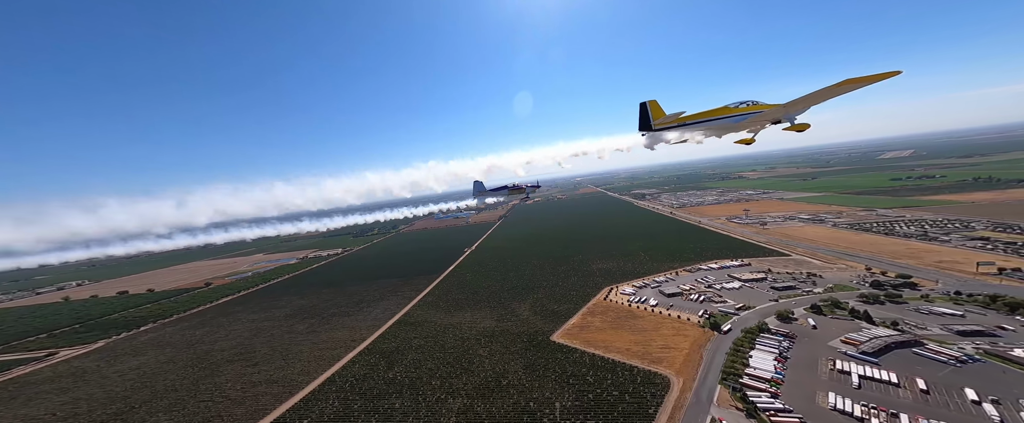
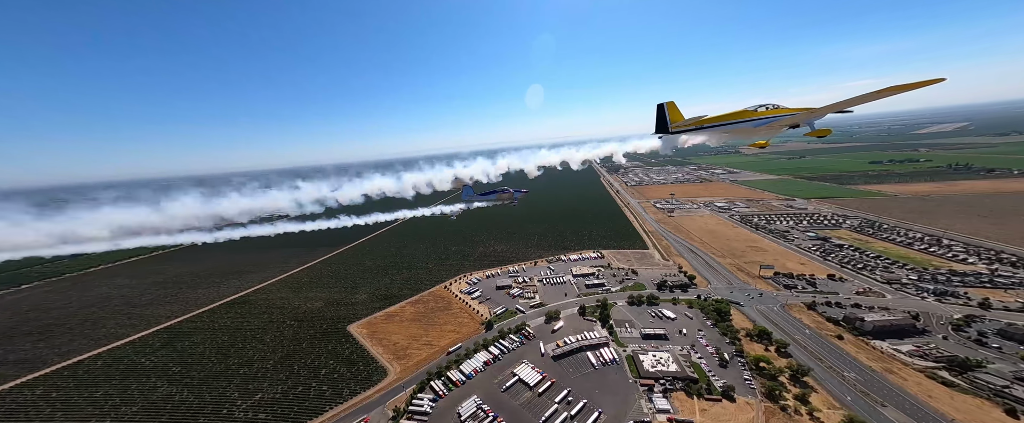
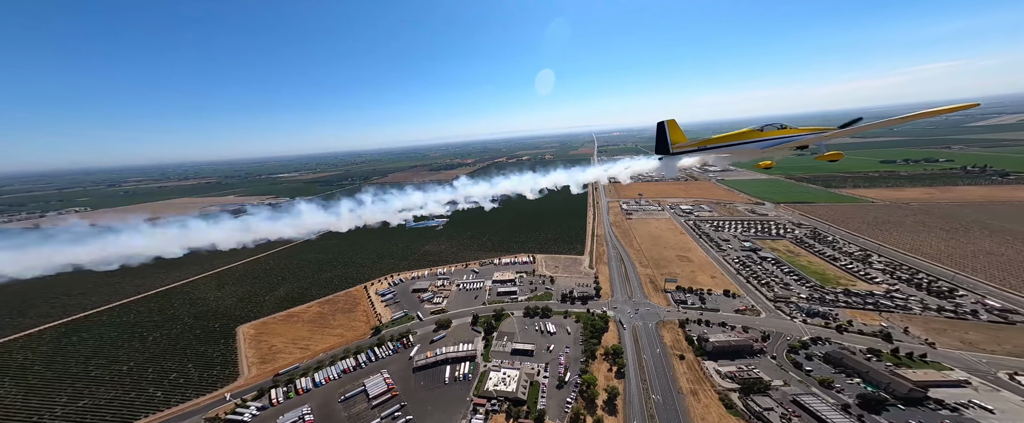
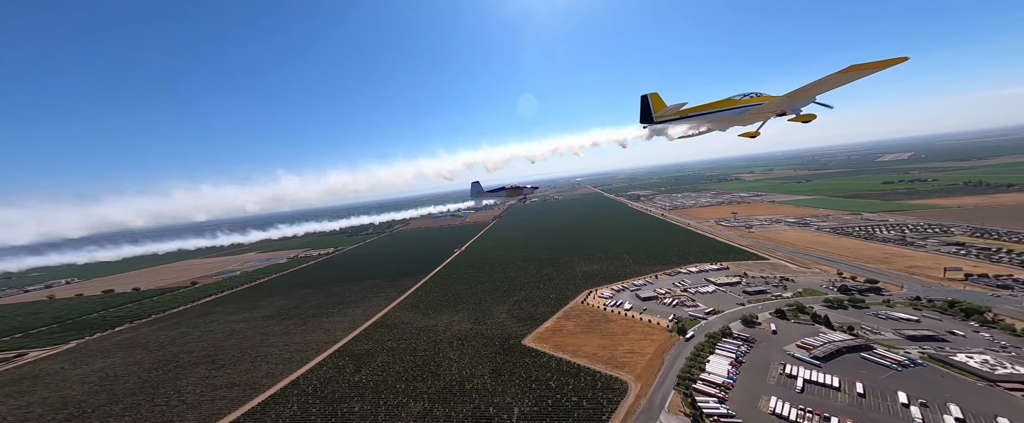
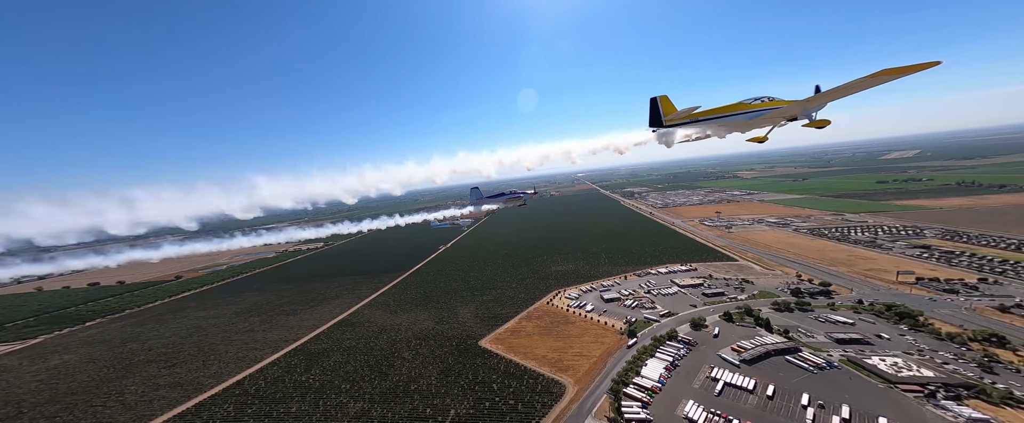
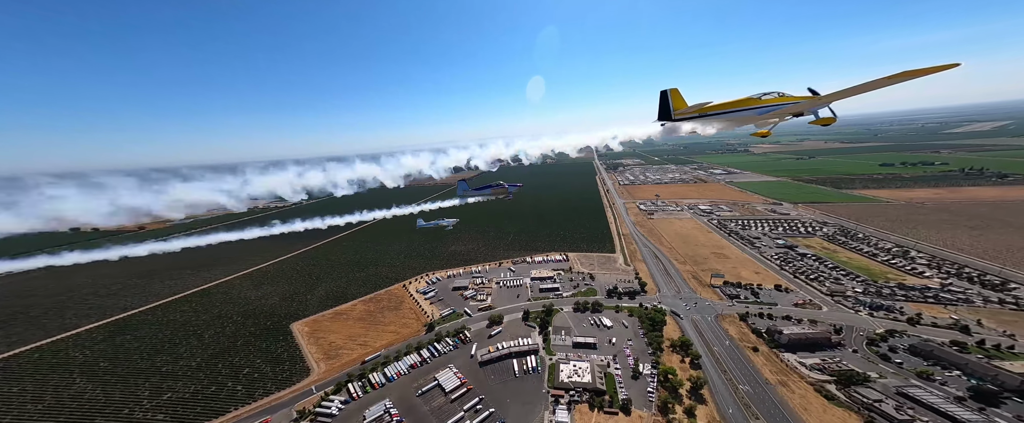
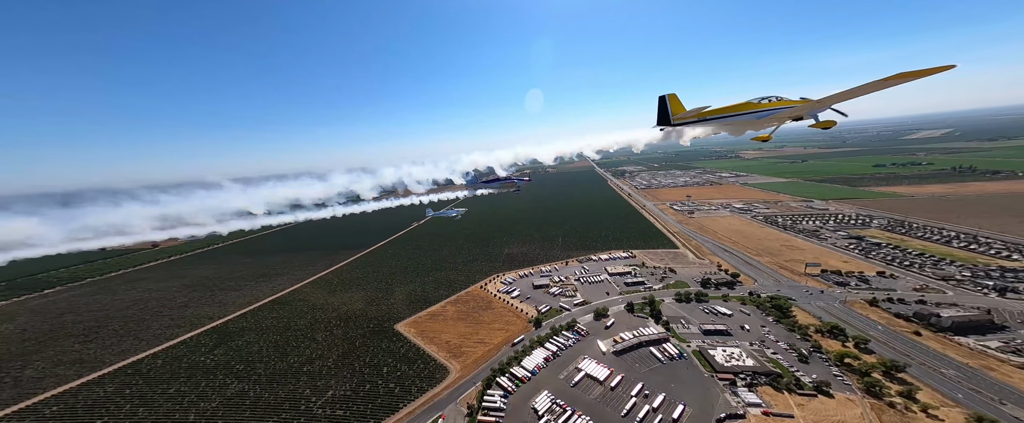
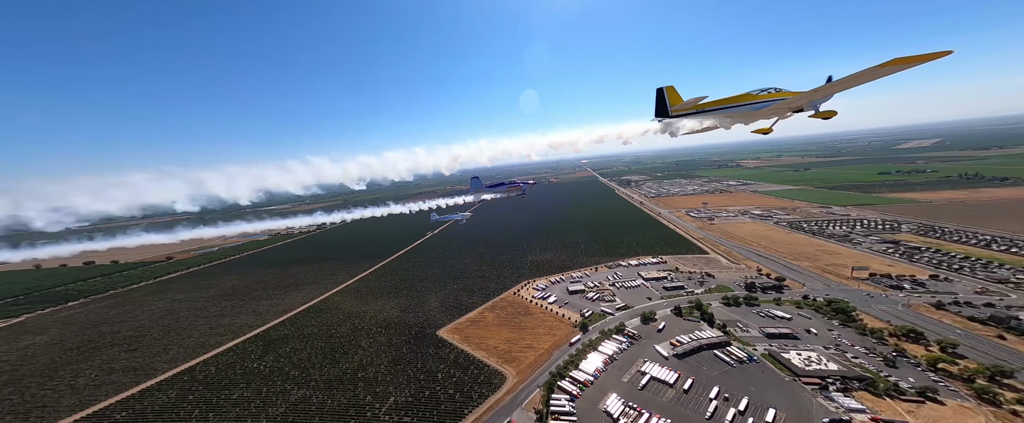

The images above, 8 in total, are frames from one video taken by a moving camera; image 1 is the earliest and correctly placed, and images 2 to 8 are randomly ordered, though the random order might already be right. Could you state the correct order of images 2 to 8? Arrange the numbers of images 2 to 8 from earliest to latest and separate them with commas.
4, 5, 8, 7, 2, 6, 3
